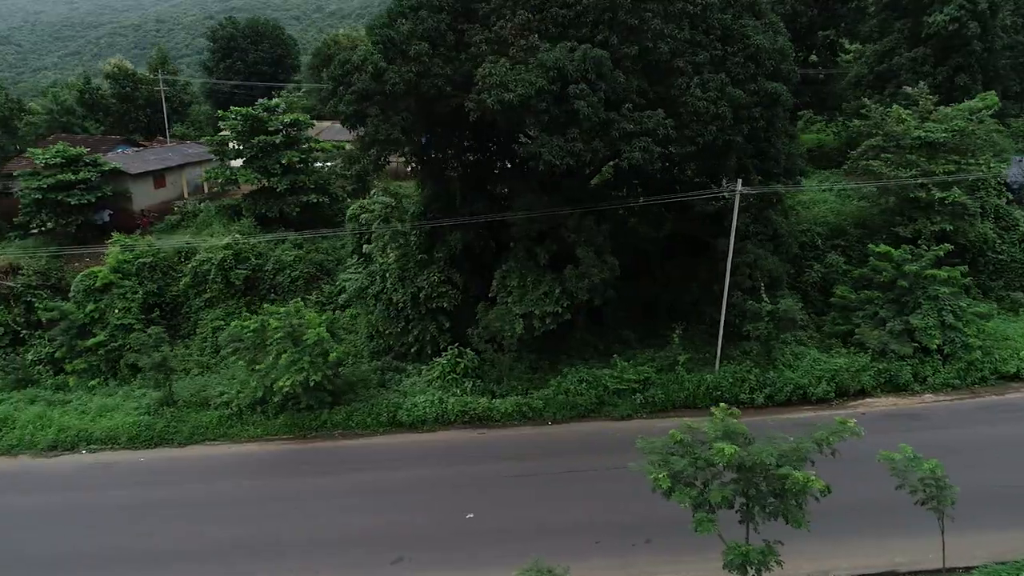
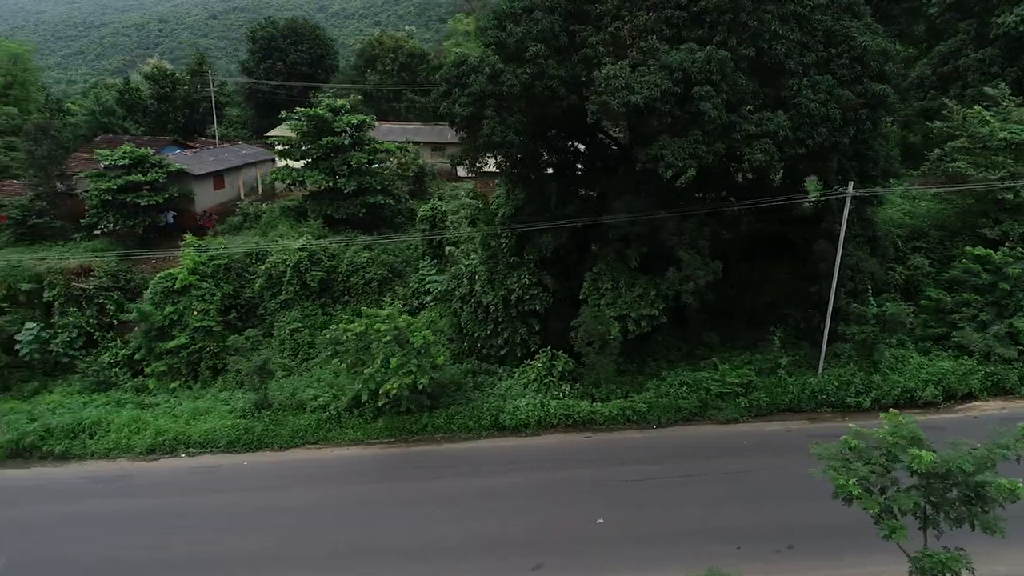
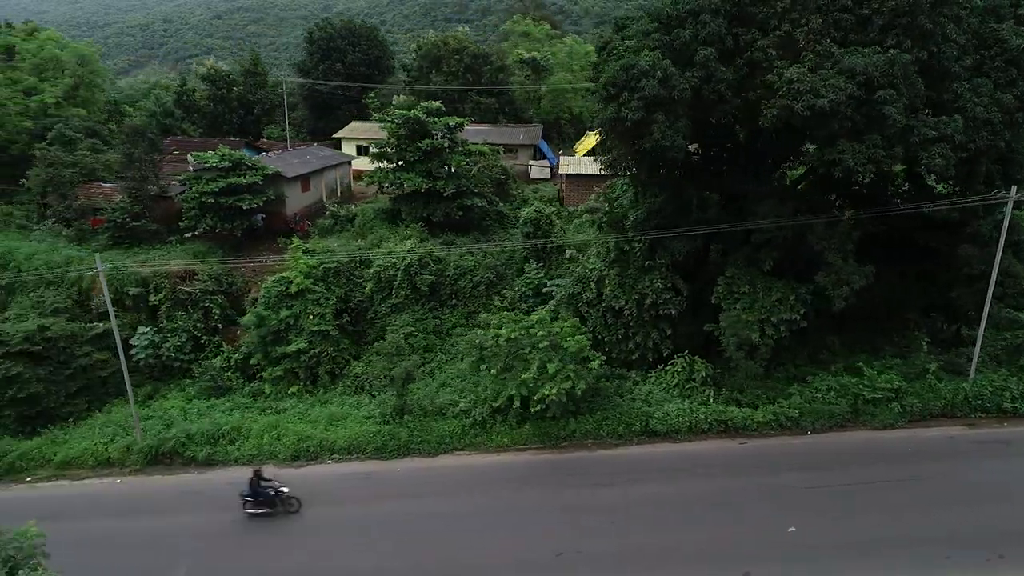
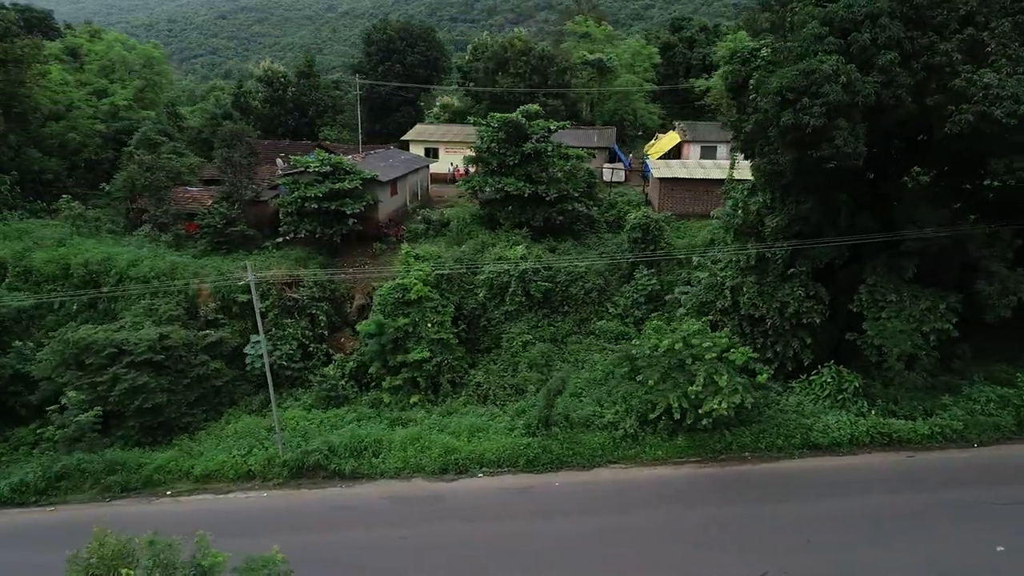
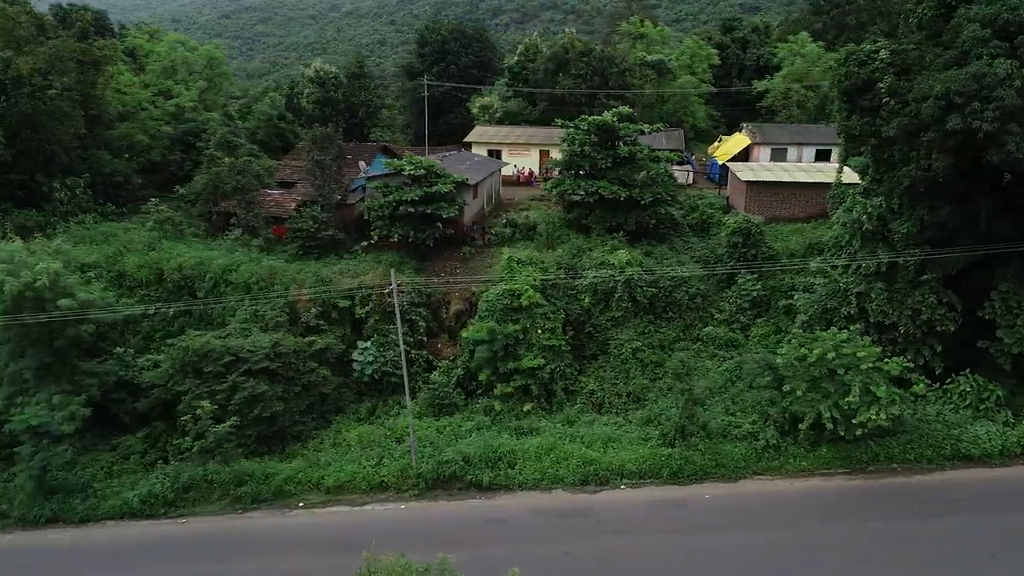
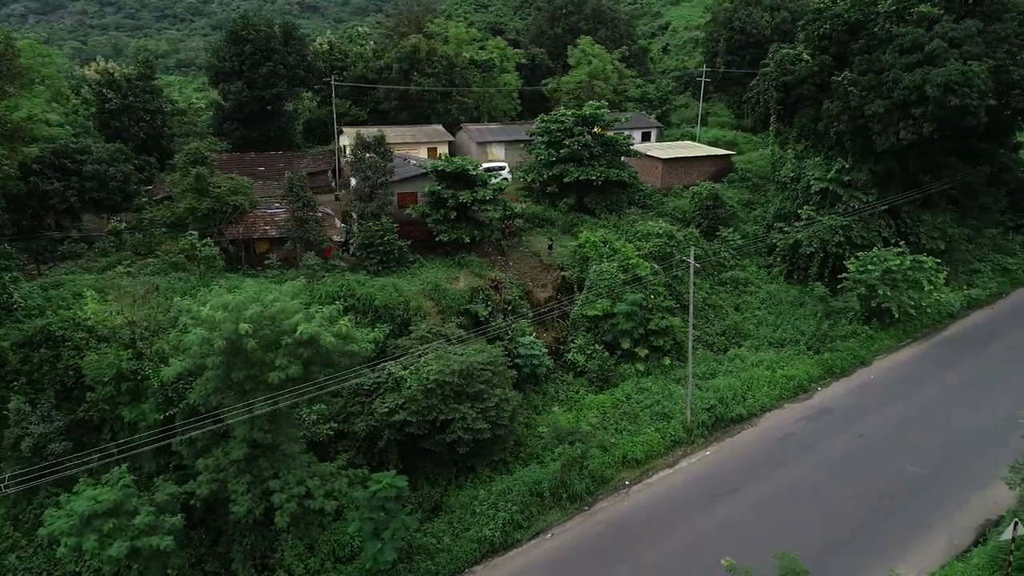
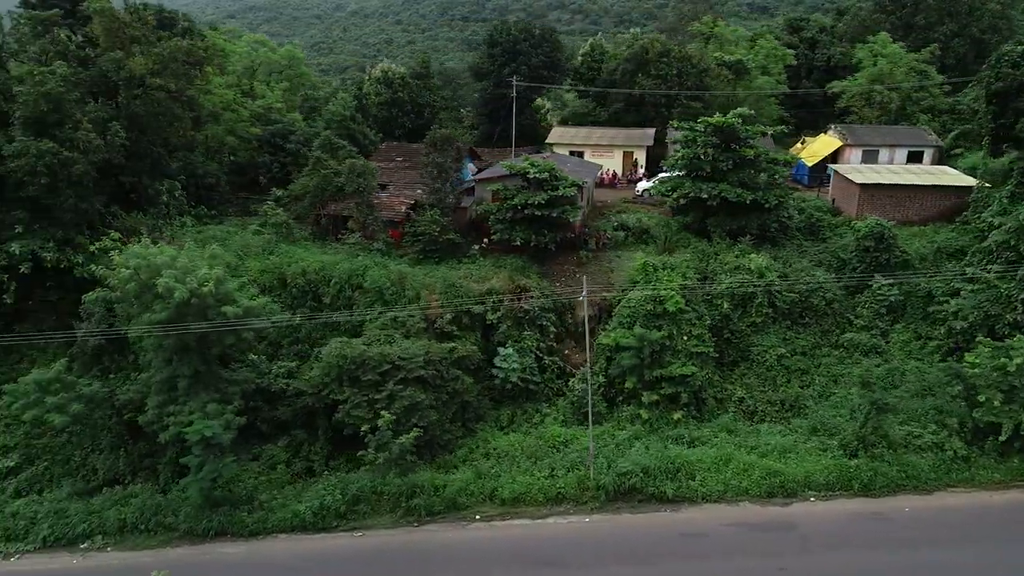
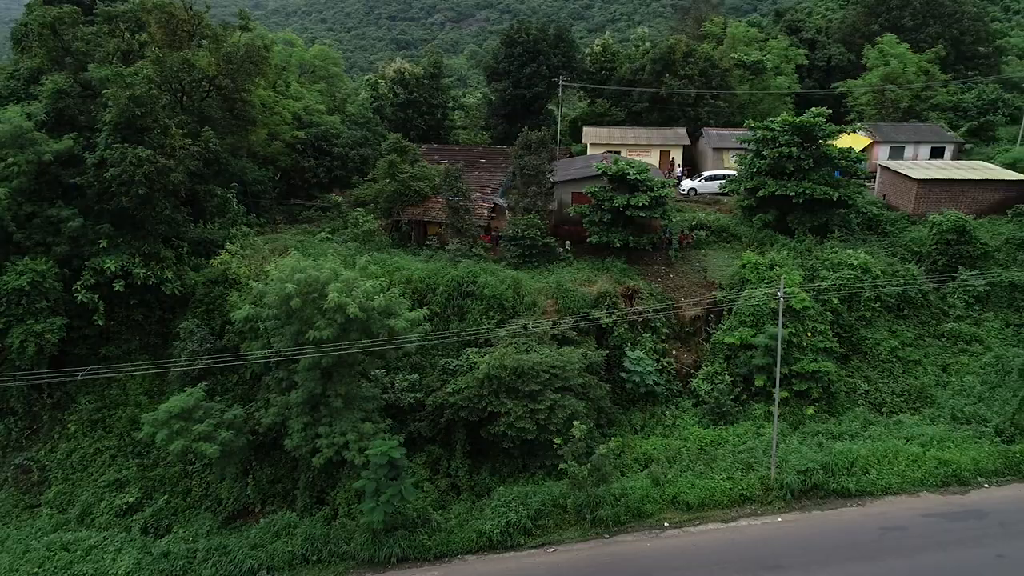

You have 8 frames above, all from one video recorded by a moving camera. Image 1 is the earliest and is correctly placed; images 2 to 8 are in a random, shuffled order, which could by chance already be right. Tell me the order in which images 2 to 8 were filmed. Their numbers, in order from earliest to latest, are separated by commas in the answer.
2, 3, 4, 5, 7, 8, 6
